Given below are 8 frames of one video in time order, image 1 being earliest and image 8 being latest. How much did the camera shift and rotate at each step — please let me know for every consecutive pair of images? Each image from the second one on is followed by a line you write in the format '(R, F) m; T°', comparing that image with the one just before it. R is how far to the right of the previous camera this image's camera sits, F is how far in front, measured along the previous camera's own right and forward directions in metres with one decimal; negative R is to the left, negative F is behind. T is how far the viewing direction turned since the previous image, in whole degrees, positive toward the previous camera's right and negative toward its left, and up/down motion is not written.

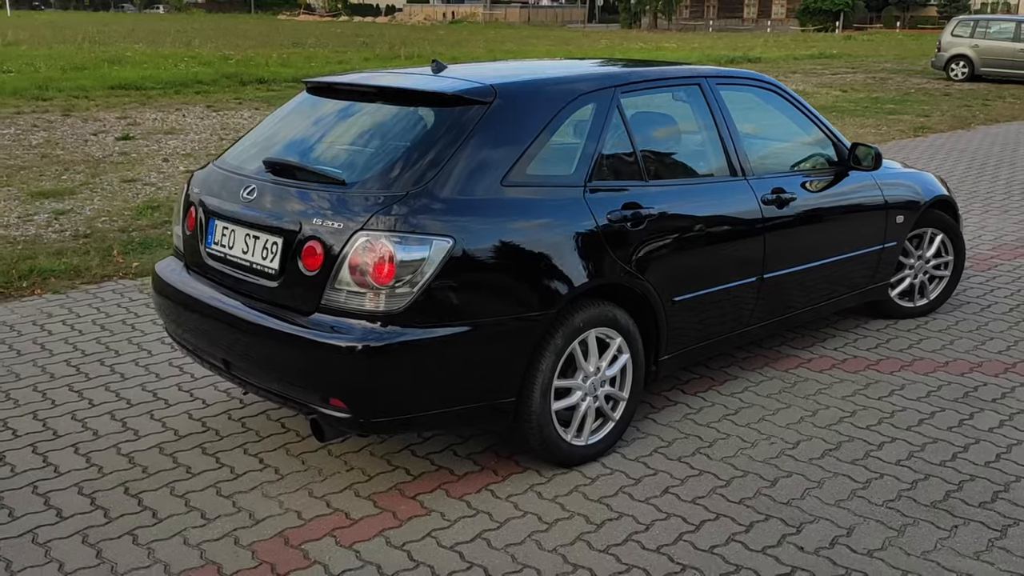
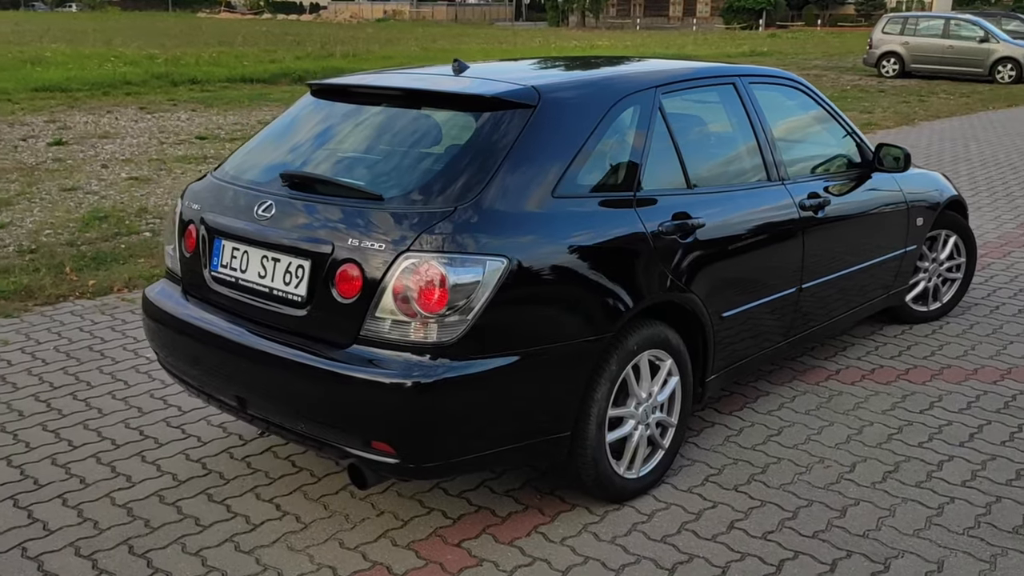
(-0.4, +0.3) m; +4°
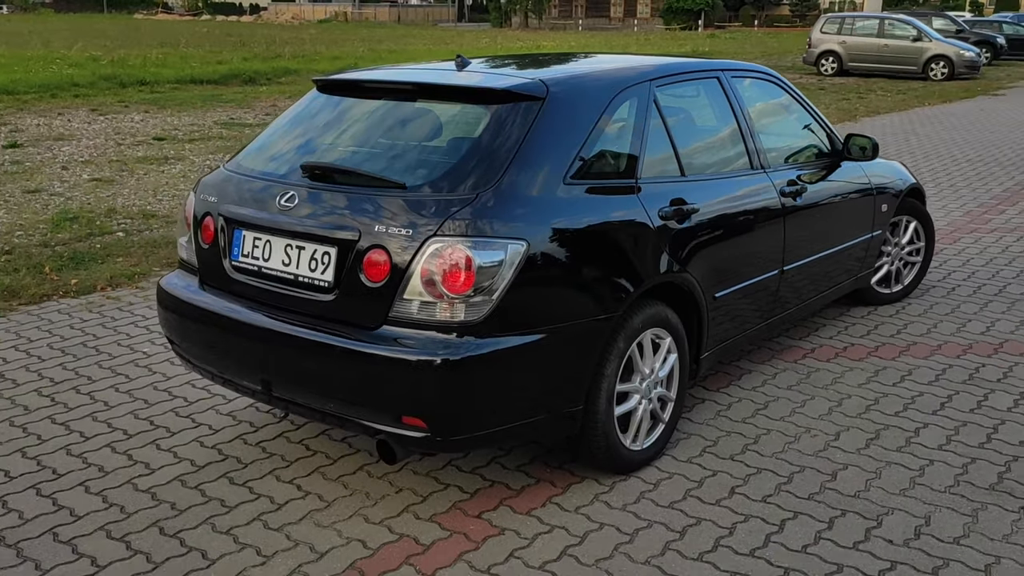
(-0.2, -0.2) m; +3°
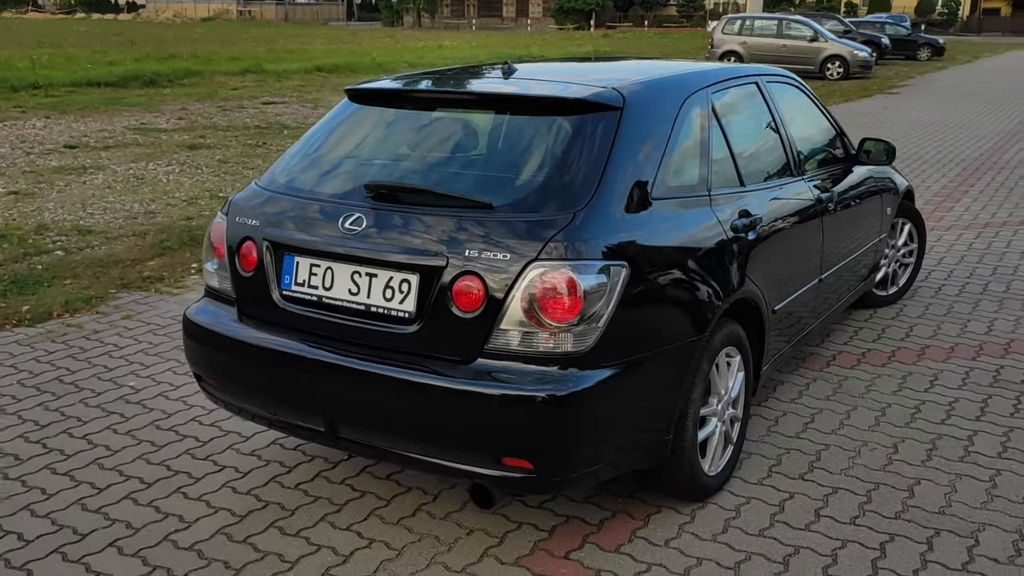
(-0.6, +0.3) m; +7°
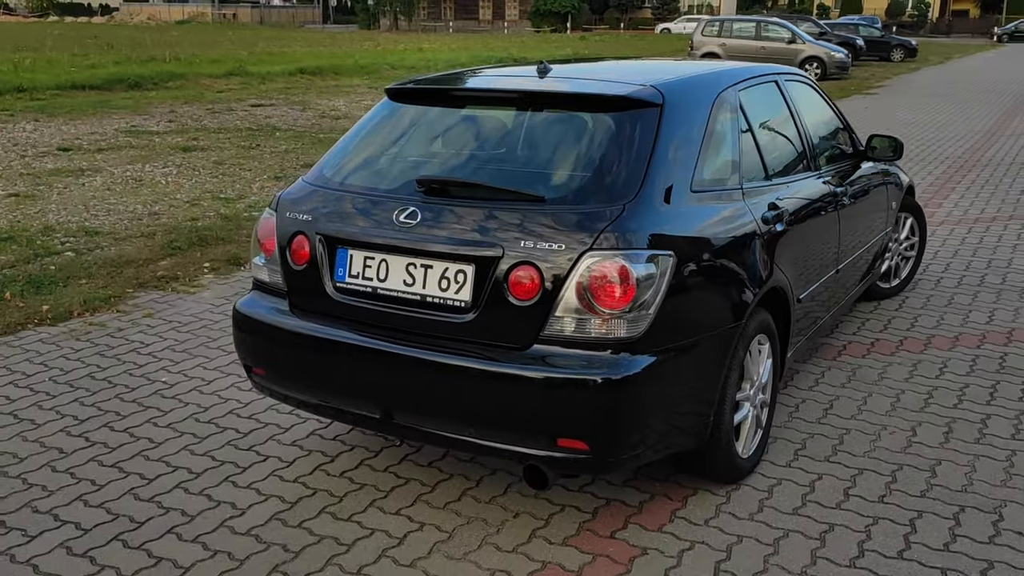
(-0.2, -0.1) m; +1°
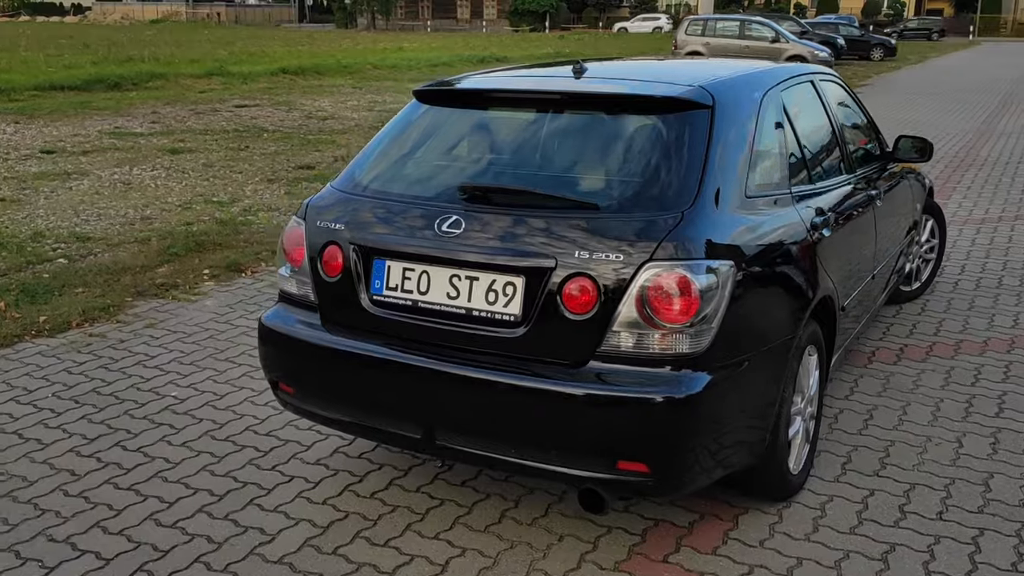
(-0.2, +0.2) m; +1°
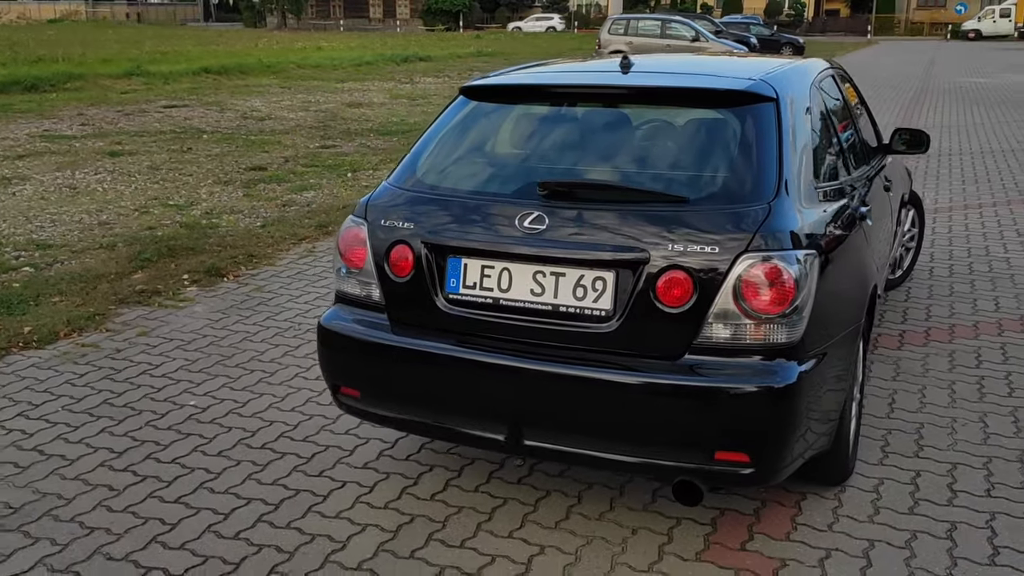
(-0.5, 0.0) m; +5°
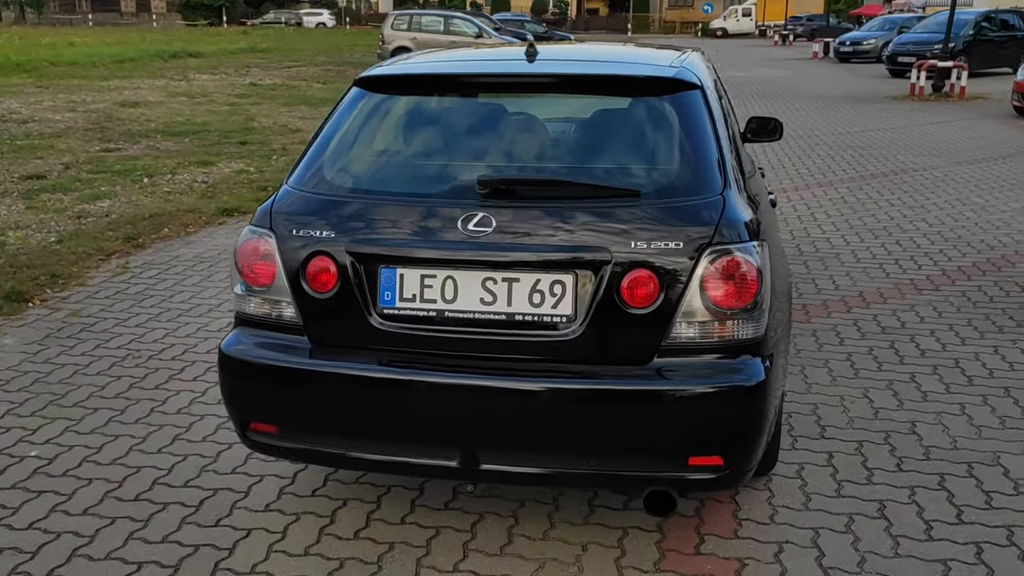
(-0.5, +0.3) m; +13°
